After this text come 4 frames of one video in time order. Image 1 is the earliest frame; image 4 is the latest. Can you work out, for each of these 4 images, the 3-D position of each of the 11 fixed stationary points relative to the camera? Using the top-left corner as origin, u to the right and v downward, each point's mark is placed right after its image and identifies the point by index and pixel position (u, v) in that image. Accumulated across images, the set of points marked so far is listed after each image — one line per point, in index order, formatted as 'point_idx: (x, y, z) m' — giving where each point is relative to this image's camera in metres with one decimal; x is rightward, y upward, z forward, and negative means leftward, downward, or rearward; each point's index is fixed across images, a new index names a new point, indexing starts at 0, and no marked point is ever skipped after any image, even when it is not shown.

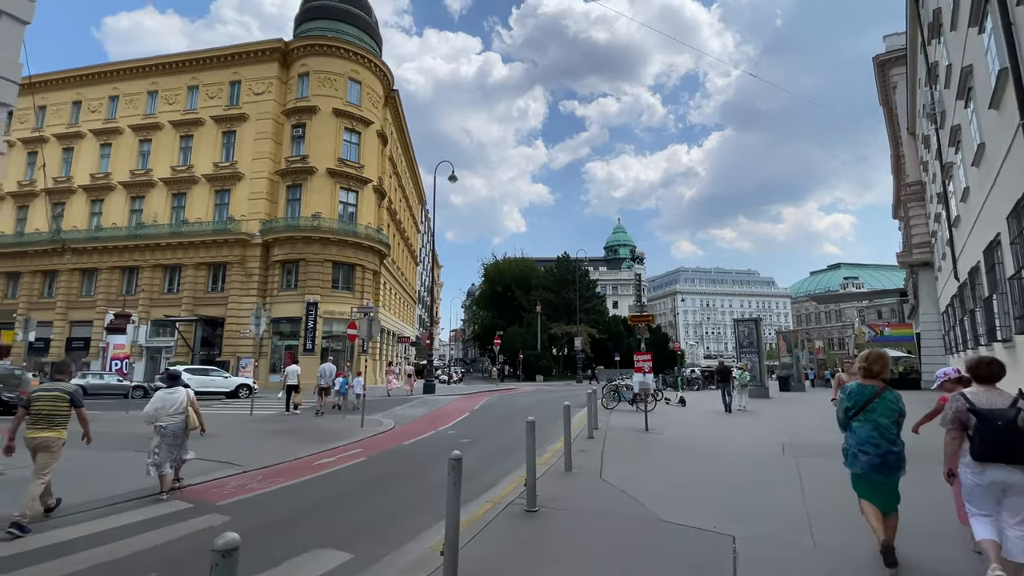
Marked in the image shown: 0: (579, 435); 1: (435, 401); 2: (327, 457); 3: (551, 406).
0: (+1.6, -3.5, +10.8) m
1: (-3.2, -4.7, +19.1) m
2: (-3.4, -3.1, +8.5) m
3: (+1.5, -4.6, +17.9) m
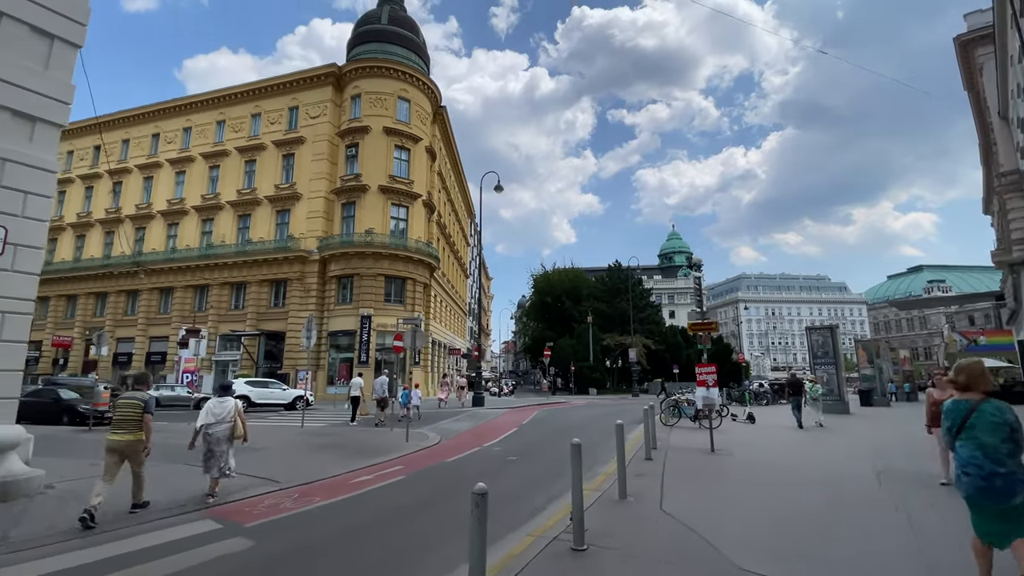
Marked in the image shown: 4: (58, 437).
0: (+2.7, -3.6, +9.9) m
1: (-1.2, -5.1, +18.6) m
2: (-2.6, -3.3, +8.1) m
3: (+3.4, -4.9, +16.8) m
4: (-12.3, -4.0, +12.6) m
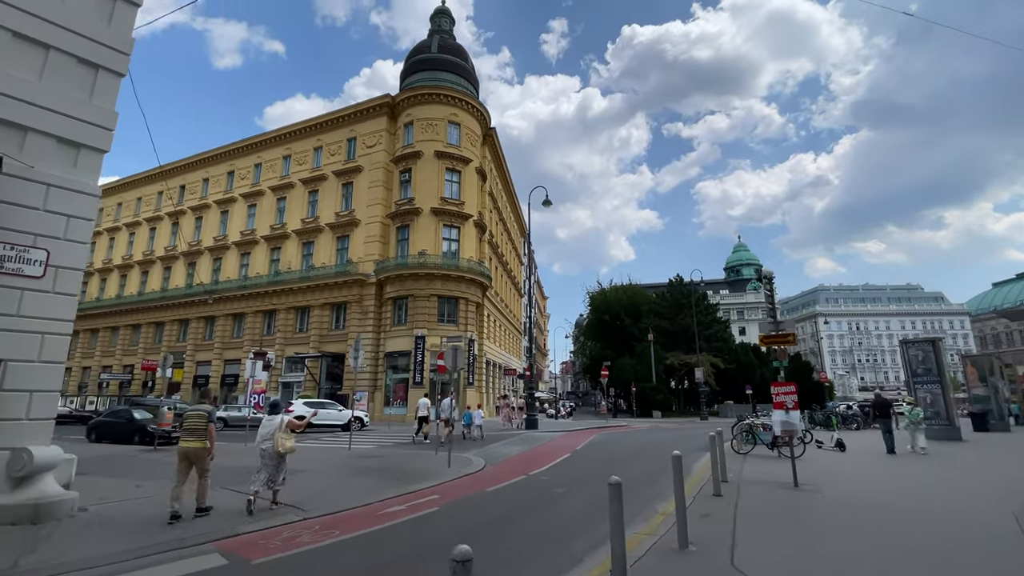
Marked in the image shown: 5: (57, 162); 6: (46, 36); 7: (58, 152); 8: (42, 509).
0: (+3.6, -3.8, +8.6) m
1: (+0.9, -5.8, +17.7) m
2: (-1.9, -3.5, +7.5) m
3: (+5.2, -5.3, +15.3) m
4: (-11.0, -4.7, +13.1) m
5: (-6.8, +1.9, +6.9) m
6: (-6.9, +3.8, +6.9) m
7: (-6.8, +2.0, +6.9) m
8: (-6.1, -2.9, +6.1) m
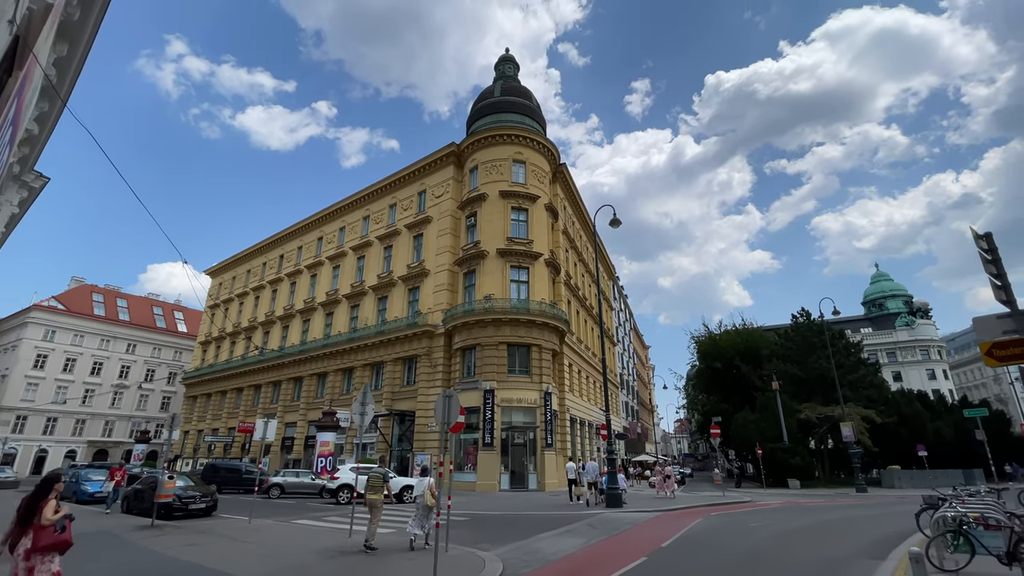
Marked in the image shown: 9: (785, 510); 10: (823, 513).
0: (+3.3, -3.4, +4.0) m
1: (+2.8, -6.6, +13.1) m
2: (-2.2, -3.5, +4.1) m
3: (+6.5, -5.6, +10.0) m
4: (-9.8, -6.0, +11.3) m
5: (-7.4, +1.6, +5.2) m
6: (-7.6, +3.4, +5.4) m
7: (-7.4, +1.7, +5.2) m
8: (-6.7, -3.0, +3.7) m
9: (+10.4, -8.6, +18.1) m
10: (+10.9, -8.1, +16.7) m
